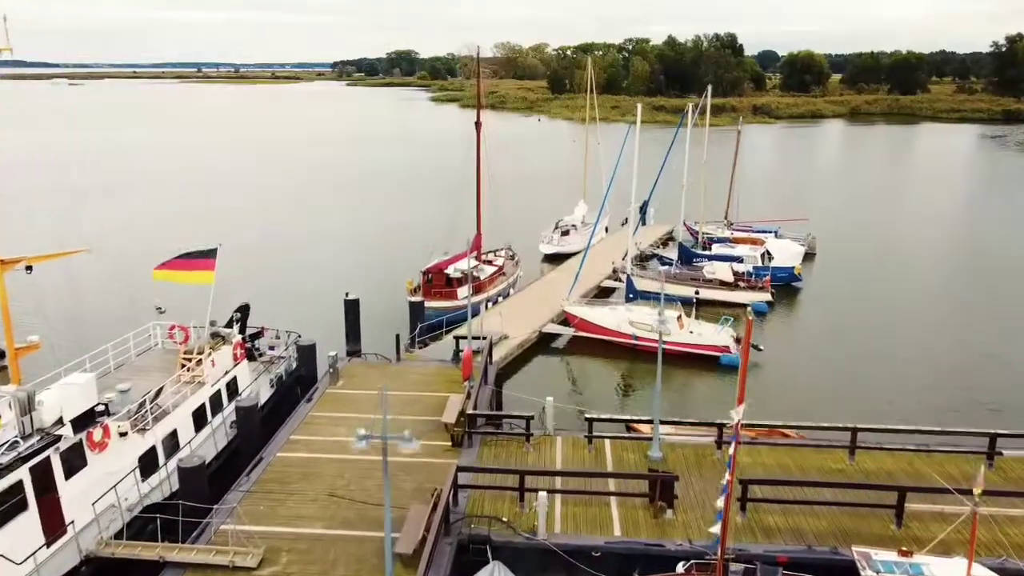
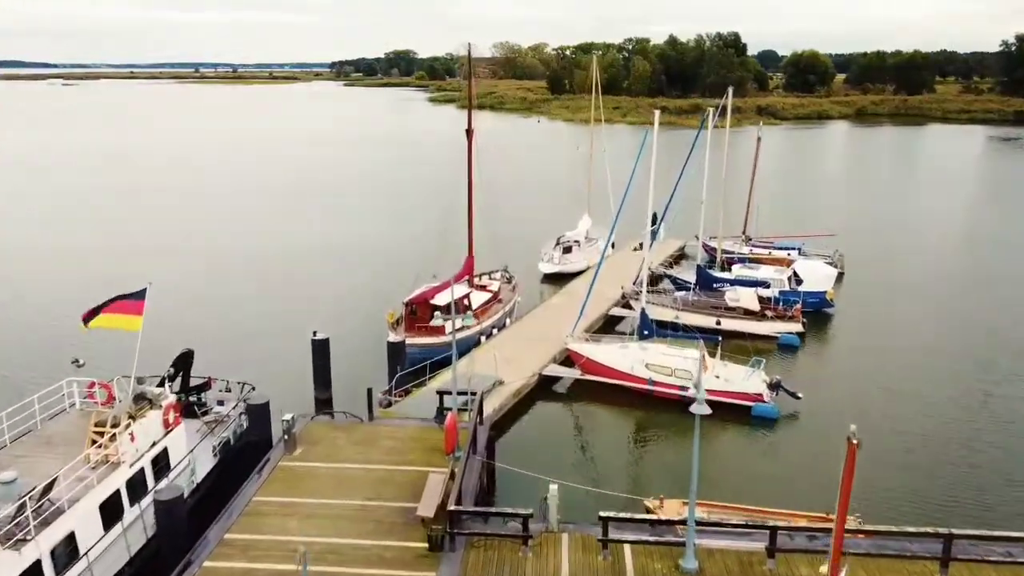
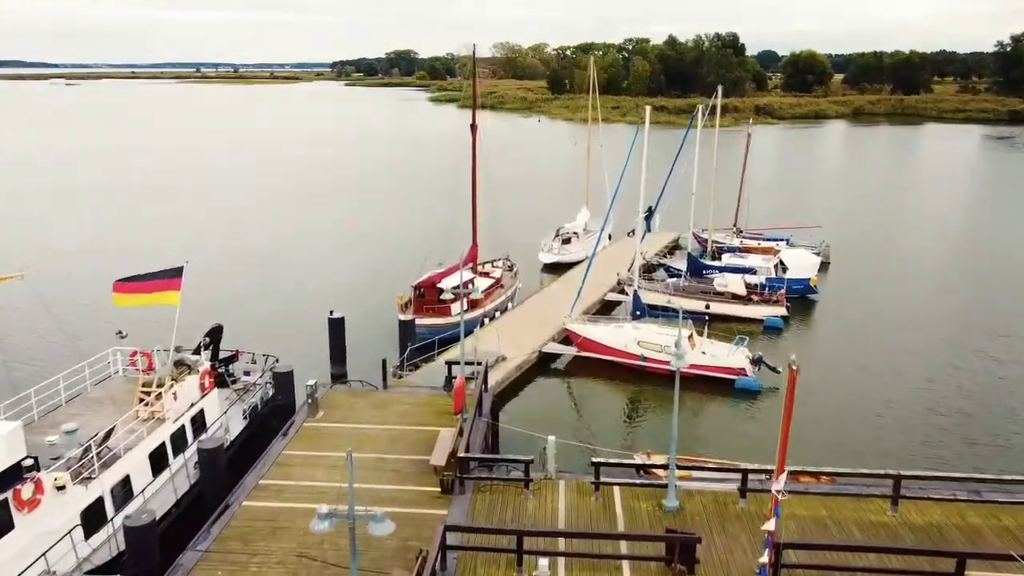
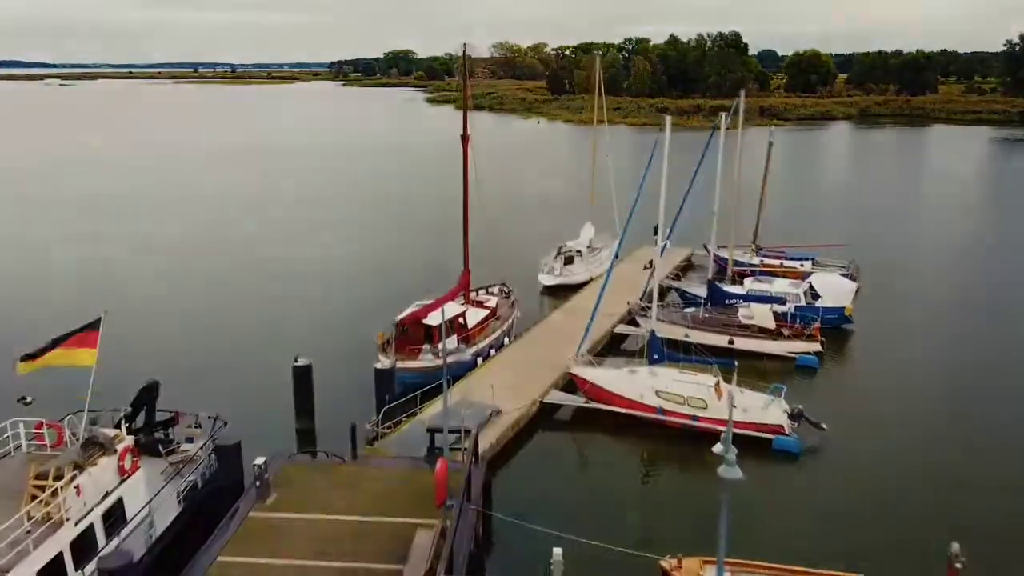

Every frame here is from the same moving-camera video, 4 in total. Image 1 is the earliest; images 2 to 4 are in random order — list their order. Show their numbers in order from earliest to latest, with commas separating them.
3, 2, 4
